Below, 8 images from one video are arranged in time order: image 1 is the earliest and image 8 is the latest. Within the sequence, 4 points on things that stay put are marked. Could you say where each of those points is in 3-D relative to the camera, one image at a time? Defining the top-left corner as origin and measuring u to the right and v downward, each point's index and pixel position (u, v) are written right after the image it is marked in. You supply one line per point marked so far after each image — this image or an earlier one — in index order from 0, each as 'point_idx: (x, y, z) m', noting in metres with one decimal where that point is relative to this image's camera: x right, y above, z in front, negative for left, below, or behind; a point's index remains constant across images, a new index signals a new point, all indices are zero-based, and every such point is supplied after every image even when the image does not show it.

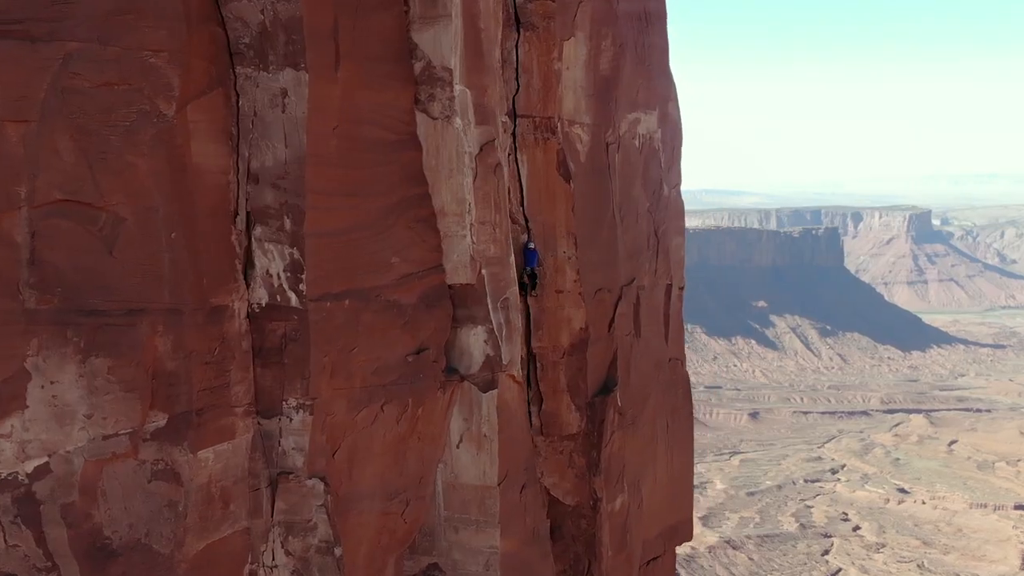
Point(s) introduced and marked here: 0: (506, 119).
0: (0.0, +1.2, +7.7) m
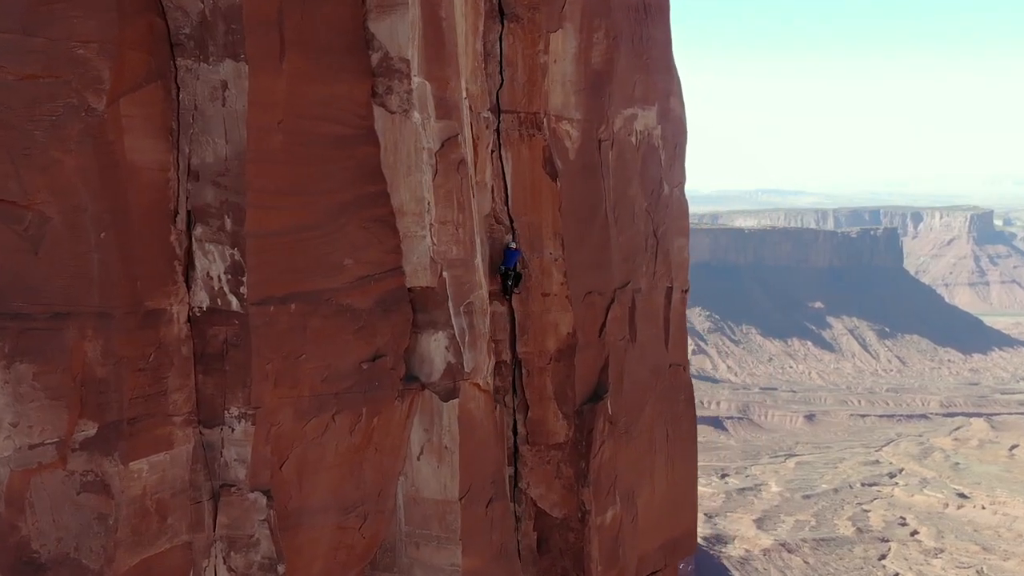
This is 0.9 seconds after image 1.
0: (-0.2, +1.2, +7.4) m
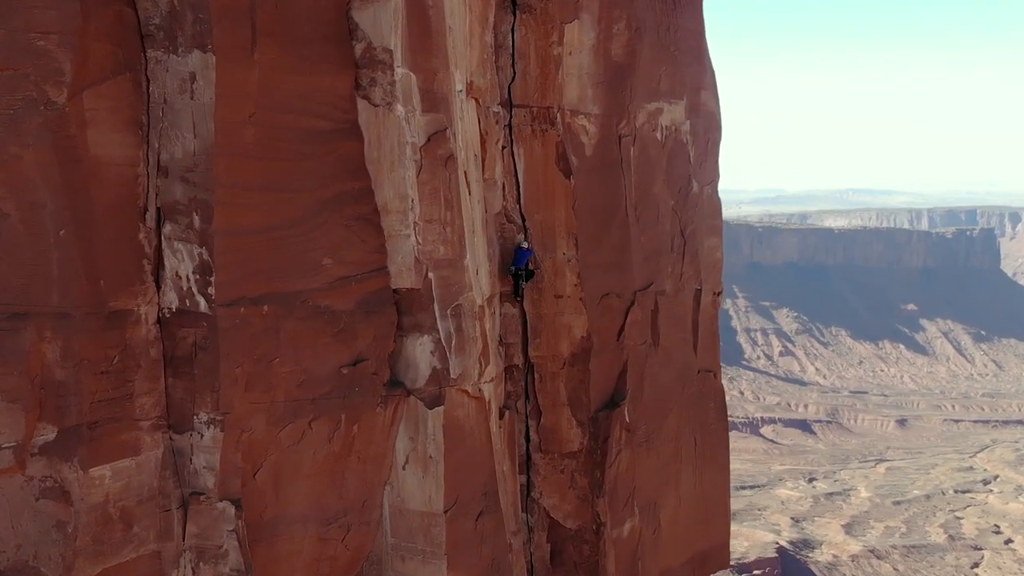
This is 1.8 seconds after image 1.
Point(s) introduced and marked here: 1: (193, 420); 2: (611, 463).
0: (-0.1, +1.2, +7.1) m
1: (-1.5, -0.6, +5.0) m
2: (+0.7, -1.3, +7.5) m
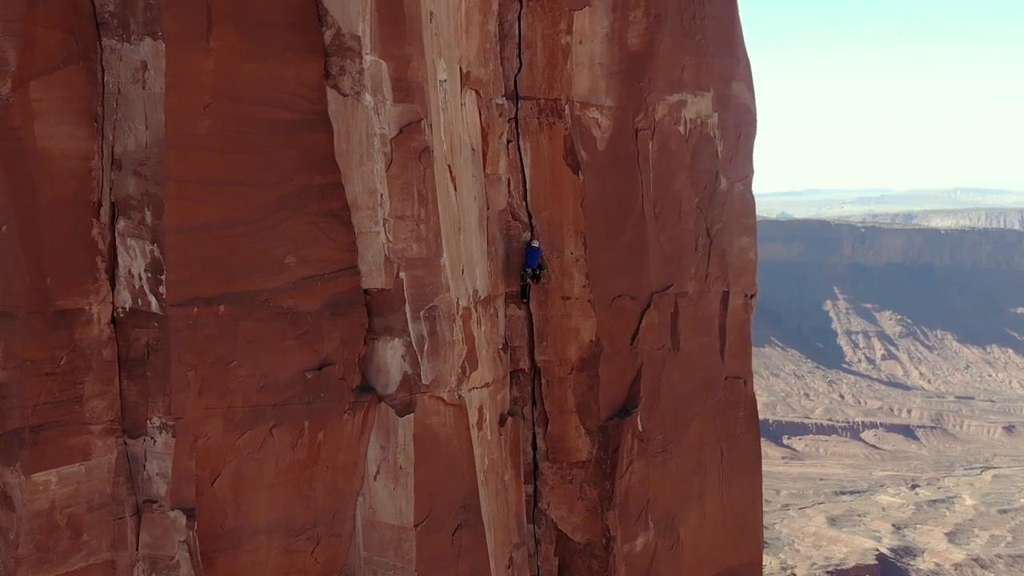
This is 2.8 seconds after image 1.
0: (-0.1, +1.2, +6.8) m
1: (-1.7, -0.6, +4.8) m
2: (+0.7, -1.3, +7.1) m
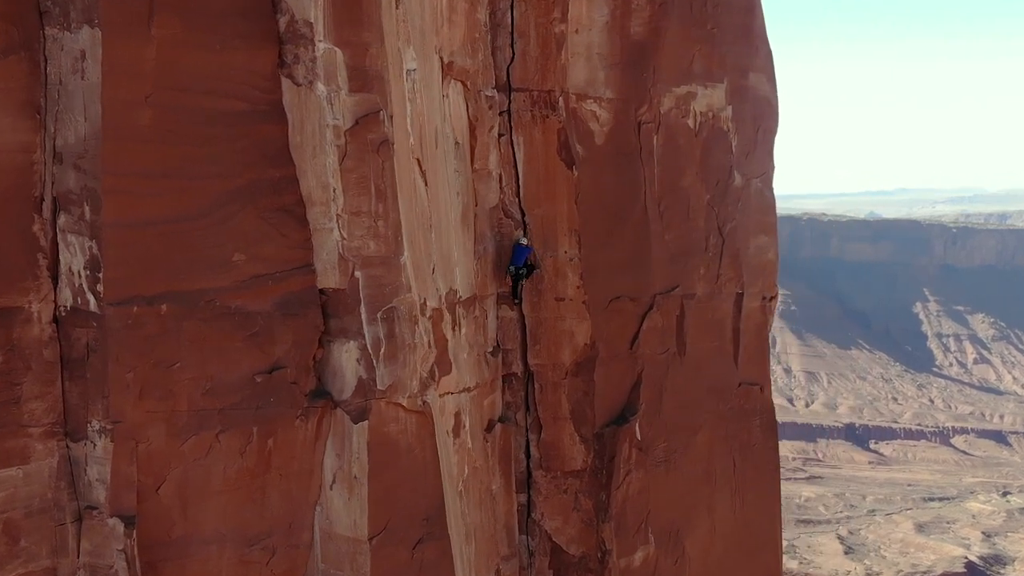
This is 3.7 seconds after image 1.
0: (-0.1, +1.2, +6.5) m
1: (-1.9, -0.6, +4.6) m
2: (+0.7, -1.3, +6.7) m
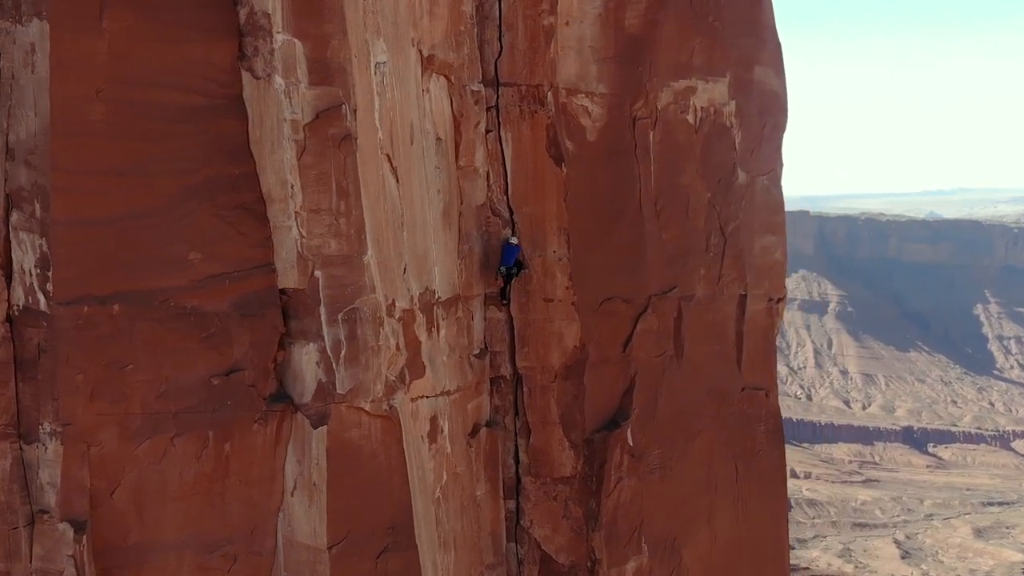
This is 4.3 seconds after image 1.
0: (-0.2, +1.2, +6.3) m
1: (-2.0, -0.6, +4.5) m
2: (+0.6, -1.3, +6.5) m
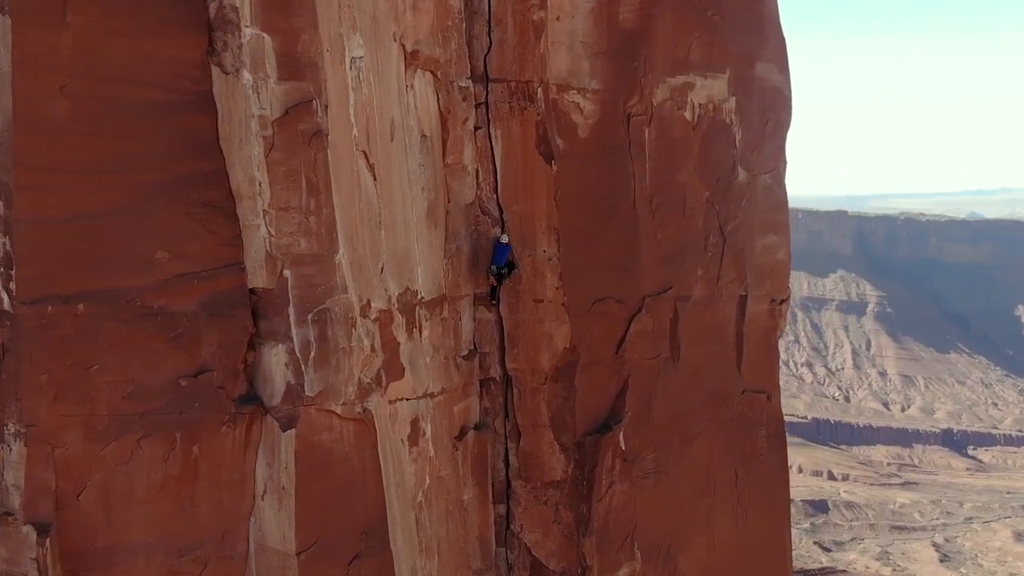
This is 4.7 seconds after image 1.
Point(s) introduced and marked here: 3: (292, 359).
0: (-0.3, +1.2, +6.2) m
1: (-2.2, -0.6, +4.4) m
2: (+0.5, -1.3, +6.4) m
3: (-1.0, -0.3, +4.7) m
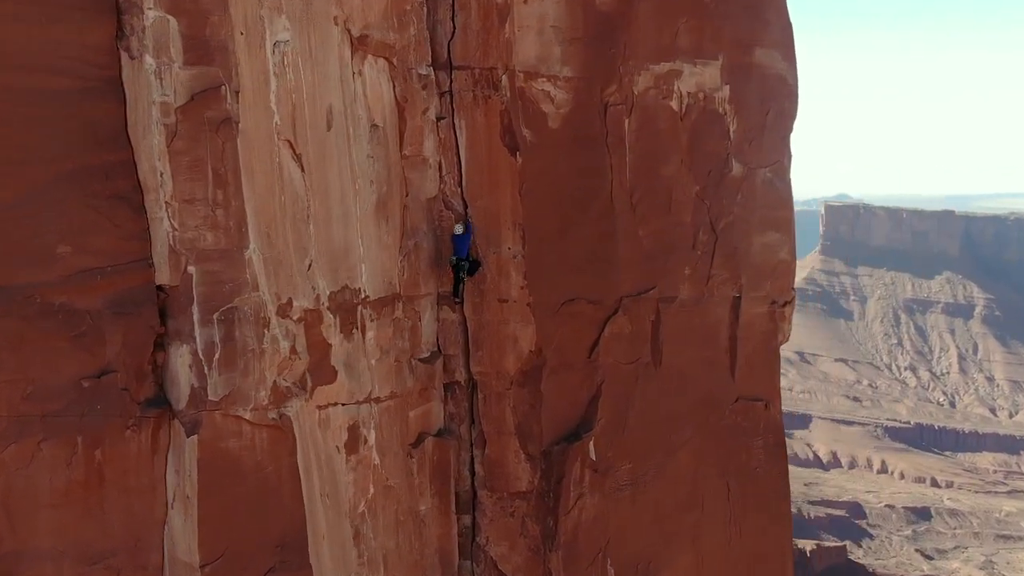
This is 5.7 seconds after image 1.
0: (-0.5, +1.2, +5.9) m
1: (-2.5, -0.6, +4.3) m
2: (+0.3, -1.3, +6.0) m
3: (-1.3, -0.3, +4.4) m
